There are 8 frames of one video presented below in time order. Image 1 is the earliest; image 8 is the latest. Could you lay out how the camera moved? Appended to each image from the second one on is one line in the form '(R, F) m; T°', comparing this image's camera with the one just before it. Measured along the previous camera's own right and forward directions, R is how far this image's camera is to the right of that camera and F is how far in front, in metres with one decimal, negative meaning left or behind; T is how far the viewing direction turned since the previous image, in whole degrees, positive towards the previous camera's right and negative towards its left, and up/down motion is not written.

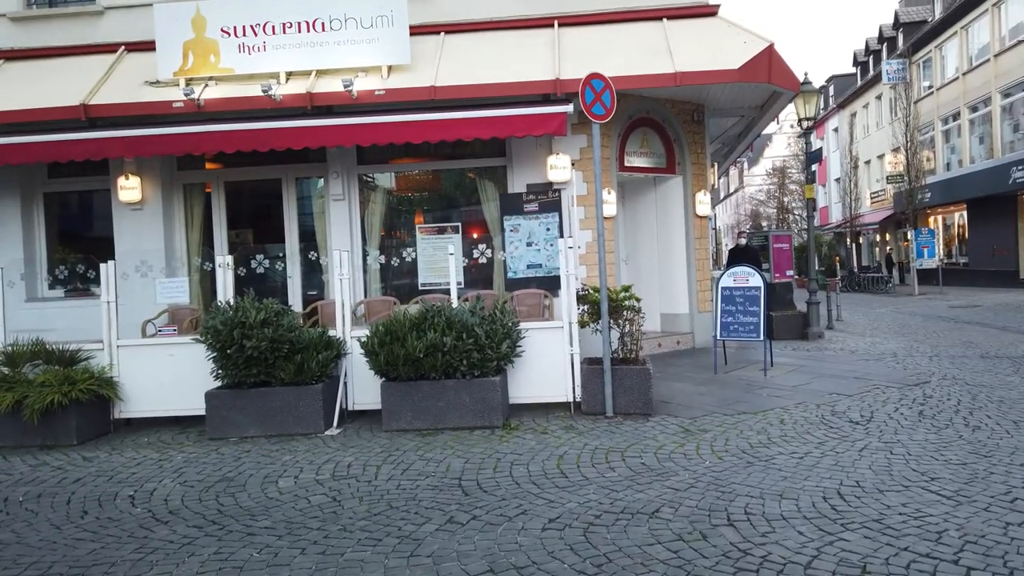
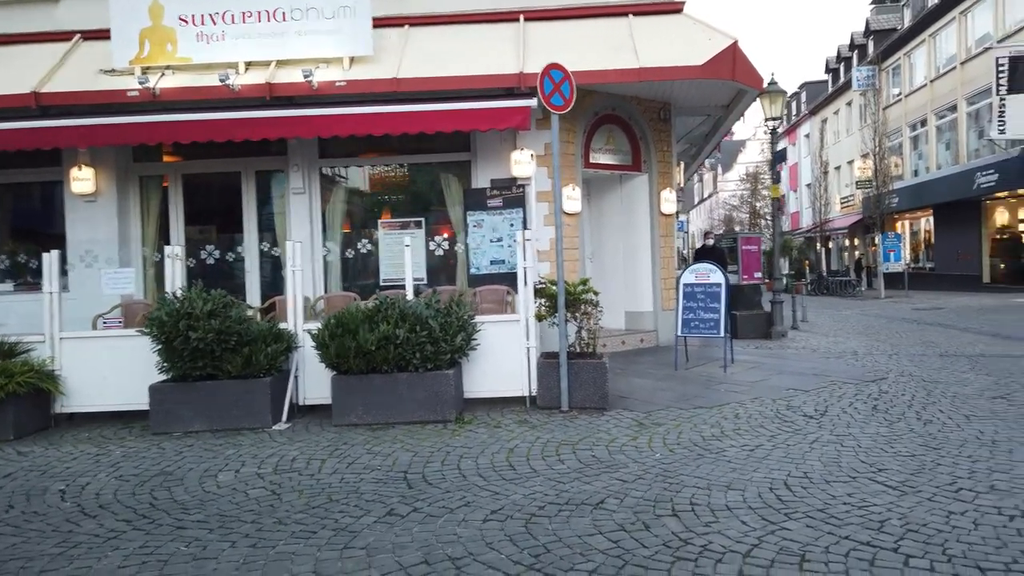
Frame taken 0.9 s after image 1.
(+0.2, +0.1) m; +2°
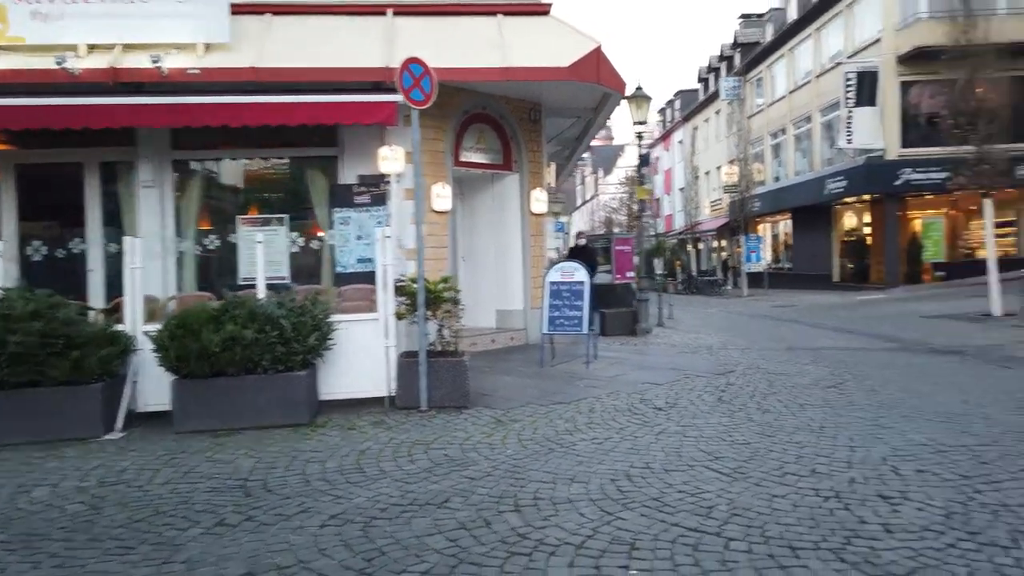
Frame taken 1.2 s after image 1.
(+0.3, +0.1) m; +9°
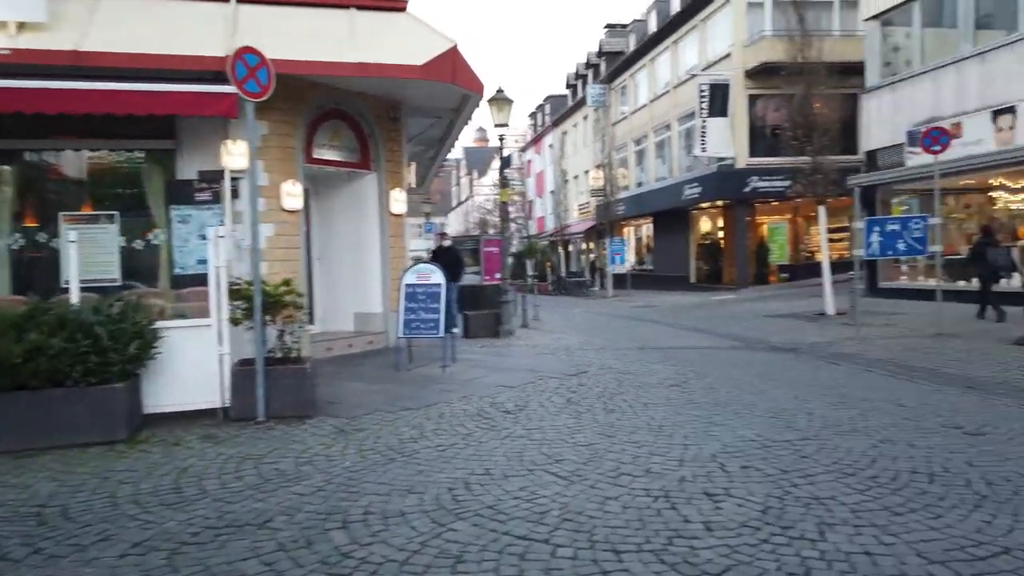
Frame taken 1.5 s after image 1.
(+0.3, +0.1) m; +9°
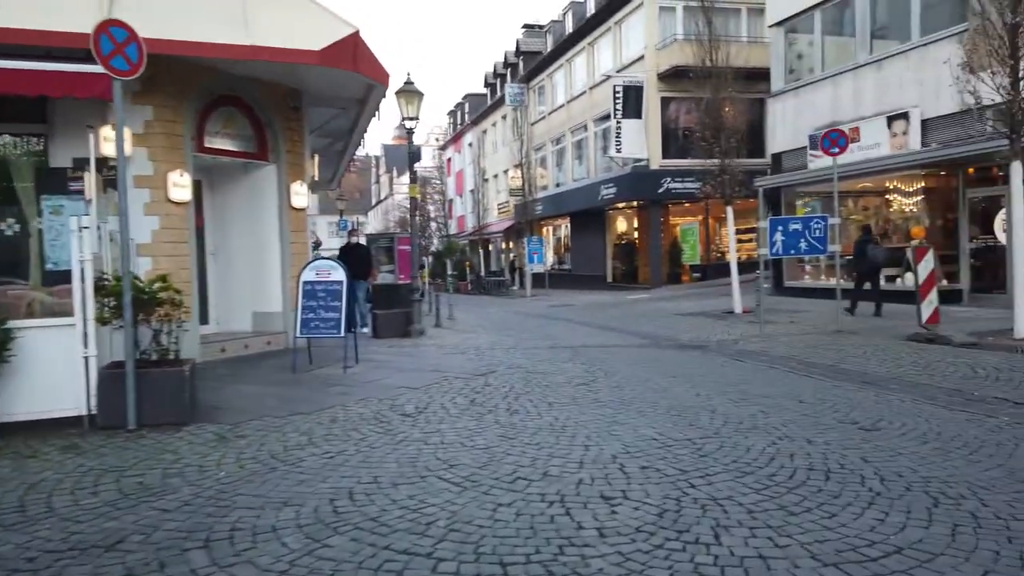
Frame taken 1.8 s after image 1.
(+0.2, +0.3) m; +6°
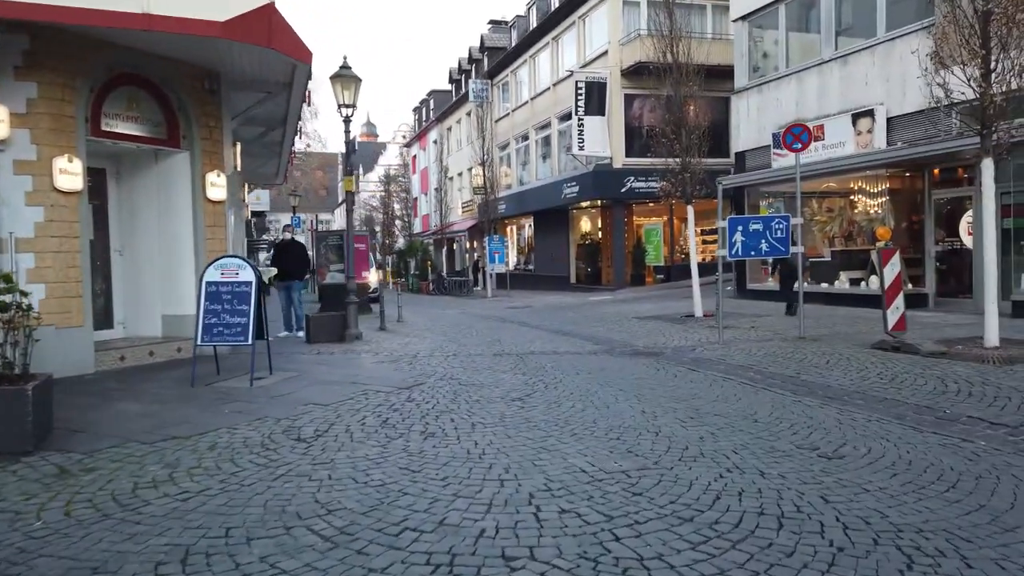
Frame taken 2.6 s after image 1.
(+0.4, +0.9) m; +2°
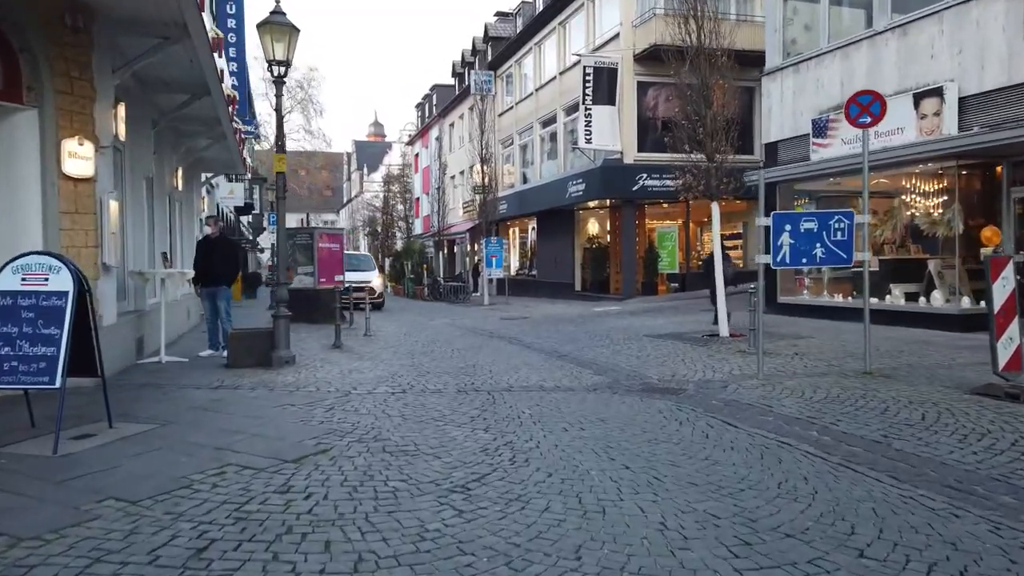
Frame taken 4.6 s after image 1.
(+0.4, +2.8) m; -1°
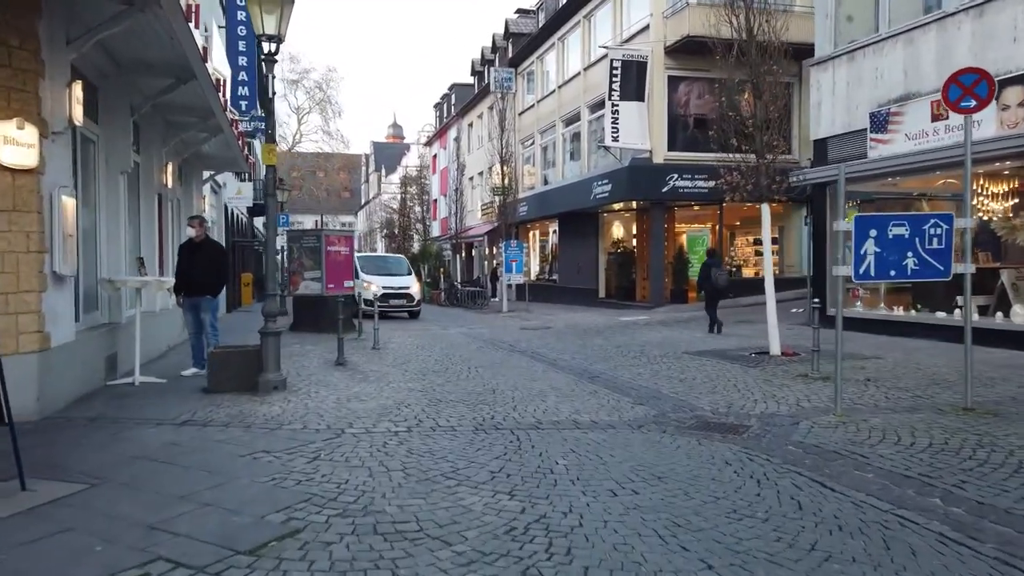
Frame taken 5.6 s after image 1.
(-0.1, +1.4) m; -1°
